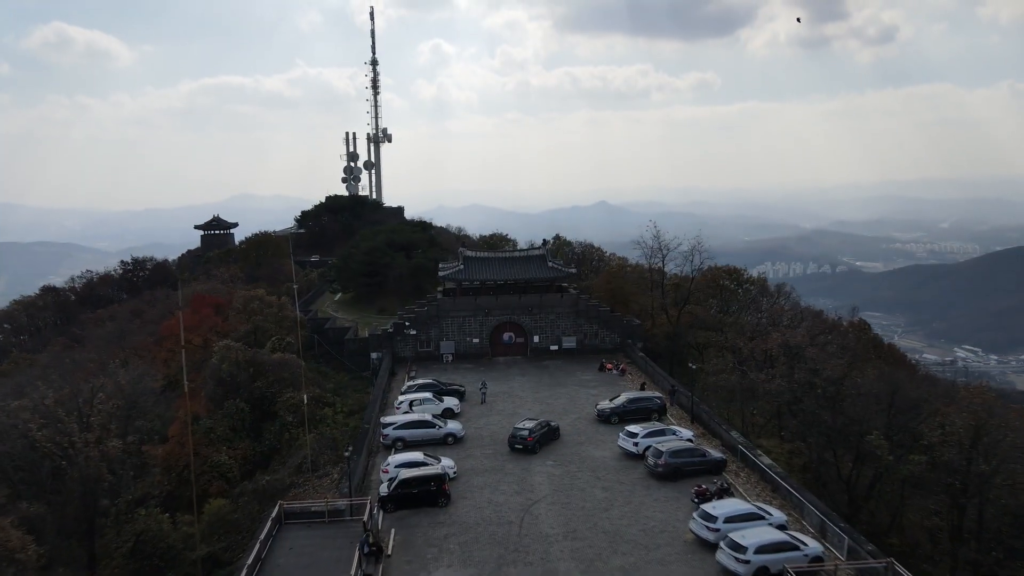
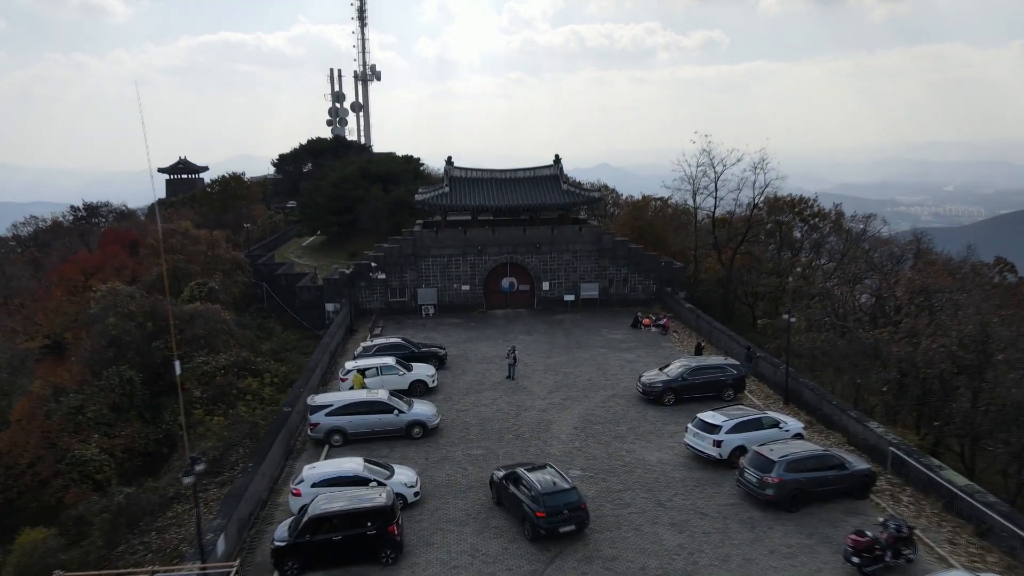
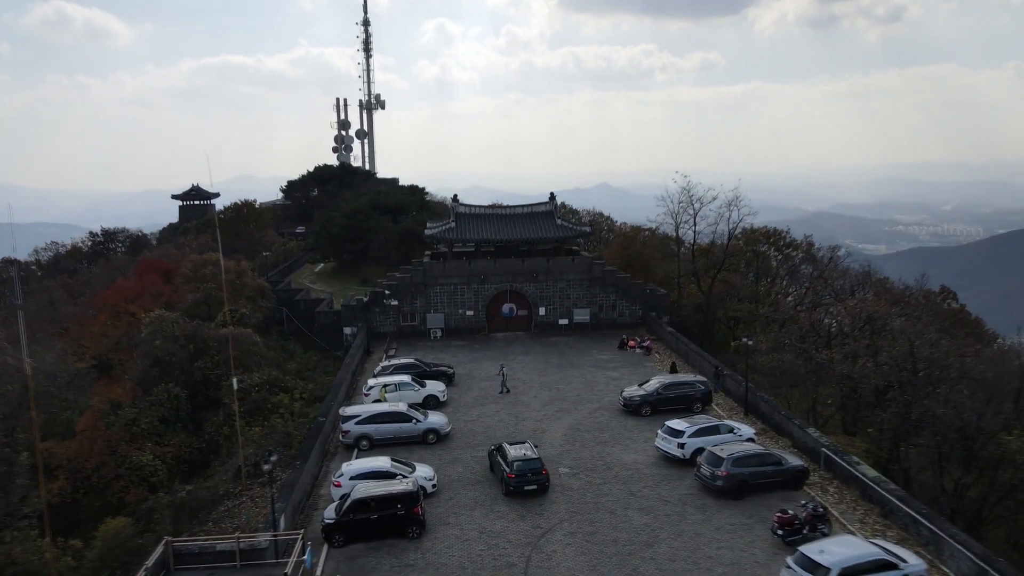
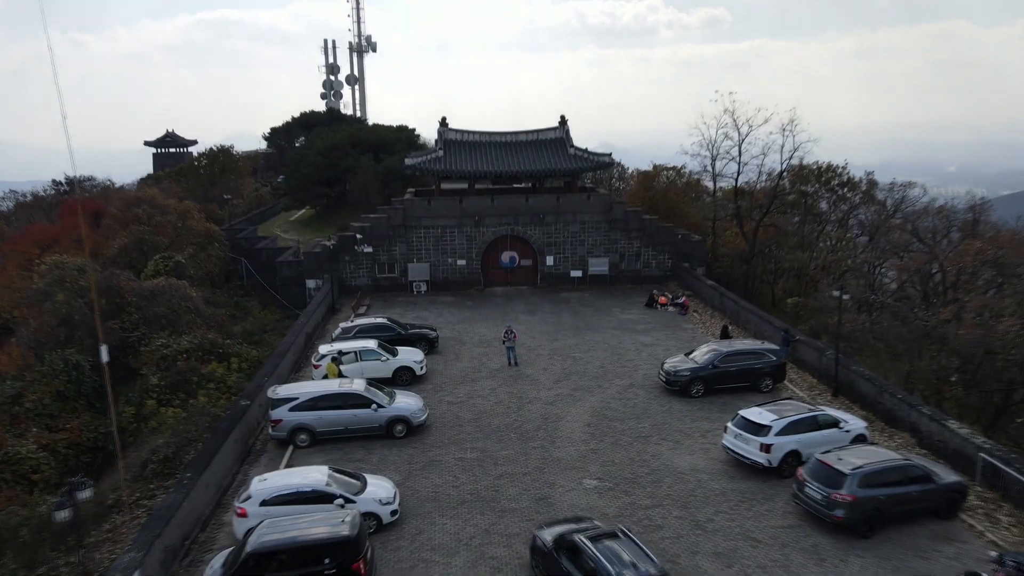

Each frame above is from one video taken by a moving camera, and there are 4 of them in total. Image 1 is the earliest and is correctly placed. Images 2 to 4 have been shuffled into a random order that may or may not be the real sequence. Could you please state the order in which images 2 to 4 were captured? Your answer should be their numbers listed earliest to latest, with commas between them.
3, 2, 4
